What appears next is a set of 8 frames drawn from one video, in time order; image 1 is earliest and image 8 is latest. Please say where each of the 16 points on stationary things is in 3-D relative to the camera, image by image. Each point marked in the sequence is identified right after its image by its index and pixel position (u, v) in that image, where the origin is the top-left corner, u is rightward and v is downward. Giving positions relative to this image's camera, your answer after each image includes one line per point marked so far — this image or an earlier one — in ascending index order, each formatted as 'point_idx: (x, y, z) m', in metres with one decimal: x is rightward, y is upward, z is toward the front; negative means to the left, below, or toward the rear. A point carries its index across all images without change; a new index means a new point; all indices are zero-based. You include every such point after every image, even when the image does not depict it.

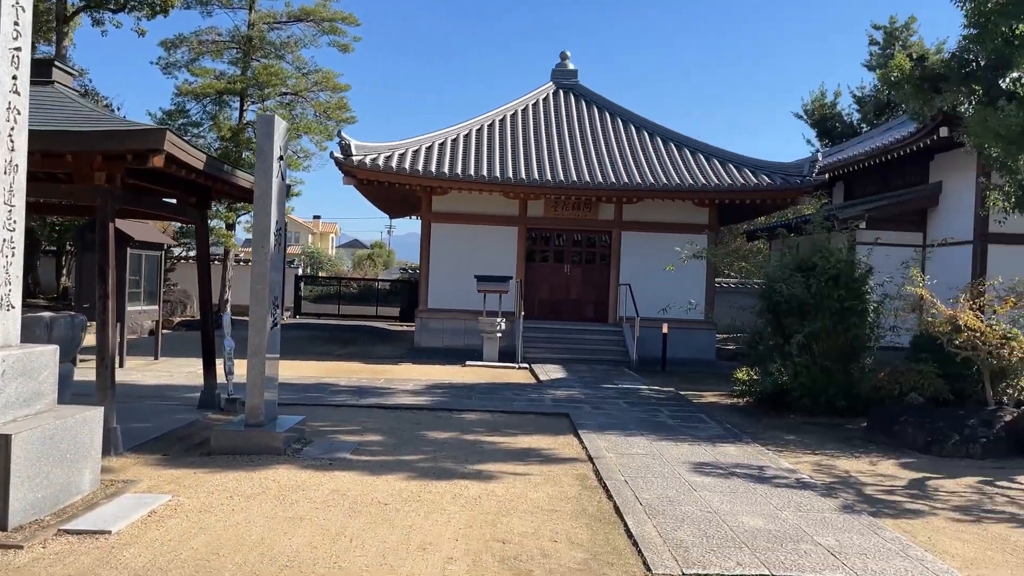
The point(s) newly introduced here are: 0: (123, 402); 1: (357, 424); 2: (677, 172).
0: (-3.4, -1.0, +7.6) m
1: (-1.3, -1.1, +7.0) m
2: (+2.7, +1.9, +14.0) m
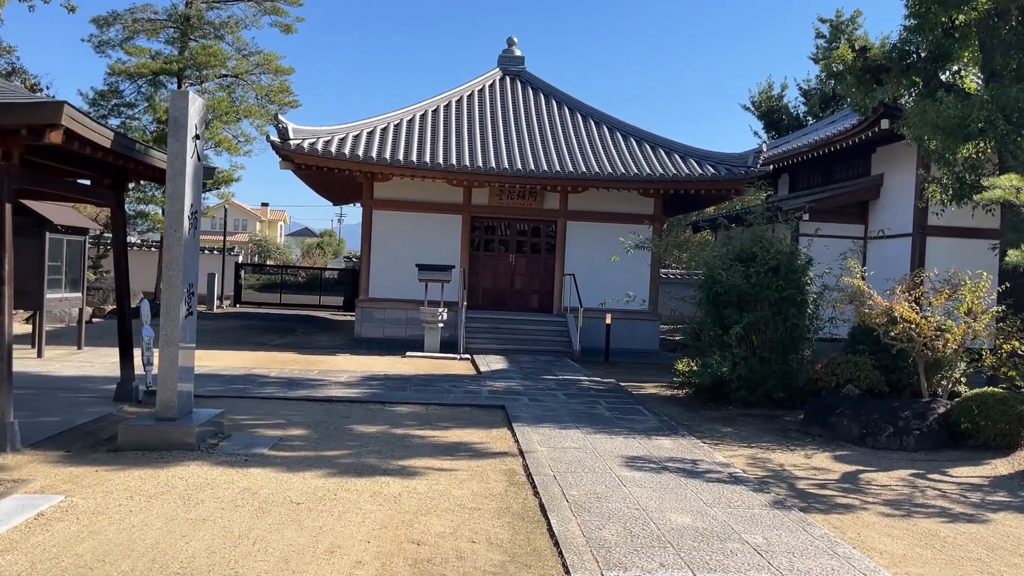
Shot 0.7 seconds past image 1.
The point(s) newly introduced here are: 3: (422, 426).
0: (-4.0, -0.9, +7.2) m
1: (-1.8, -1.0, +6.7) m
2: (+1.8, +2.0, +13.9) m
3: (-0.7, -1.1, +6.8) m
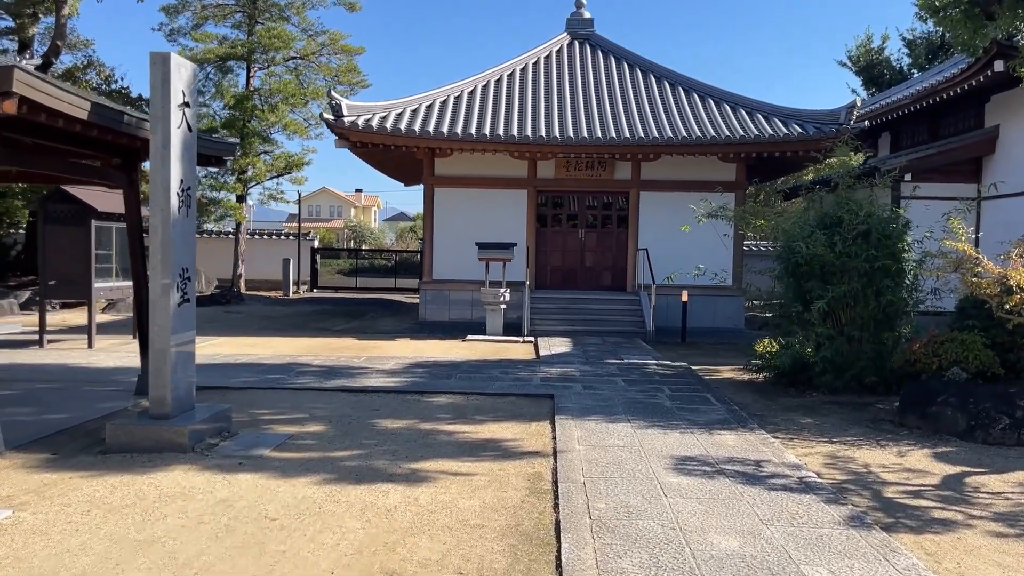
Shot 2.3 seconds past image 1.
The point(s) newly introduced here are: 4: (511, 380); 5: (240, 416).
0: (-3.6, -0.8, +6.9) m
1: (-1.5, -0.9, +6.2) m
2: (+2.8, +2.4, +12.8) m
3: (-0.4, -0.9, +6.1) m
4: (0.0, -0.8, +7.7) m
5: (-1.9, -0.9, +6.0) m
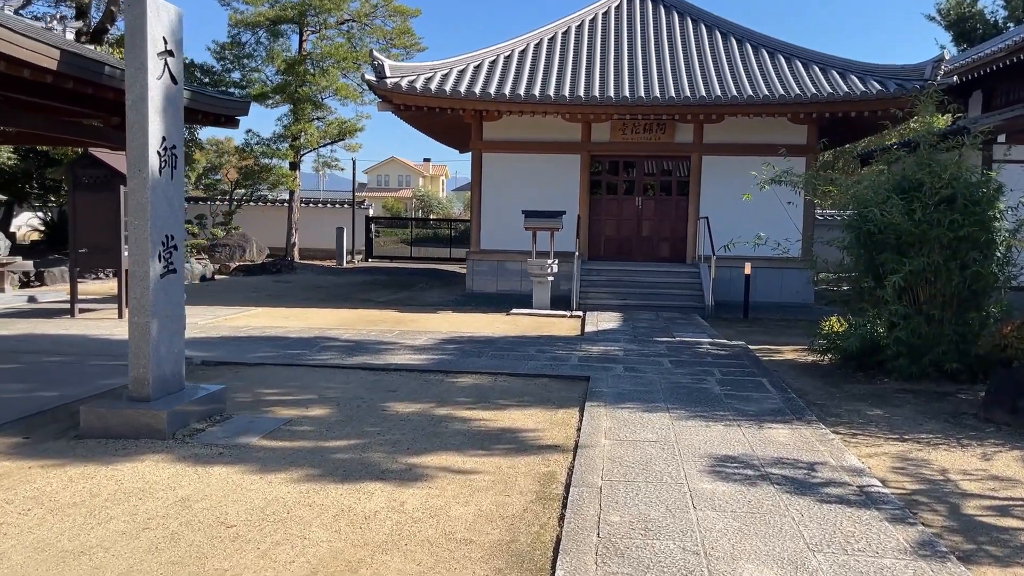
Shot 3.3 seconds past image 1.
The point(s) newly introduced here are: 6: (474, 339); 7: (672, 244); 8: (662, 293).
0: (-3.4, -0.6, +6.5) m
1: (-1.3, -0.7, +5.7) m
2: (+3.5, +2.8, +11.9) m
3: (-0.2, -0.8, +5.5) m
4: (+0.3, -0.6, +7.1) m
5: (-1.7, -0.7, +5.5) m
6: (-0.4, -0.5, +8.0) m
7: (+2.4, +0.6, +12.6) m
8: (+2.0, -0.1, +11.3) m
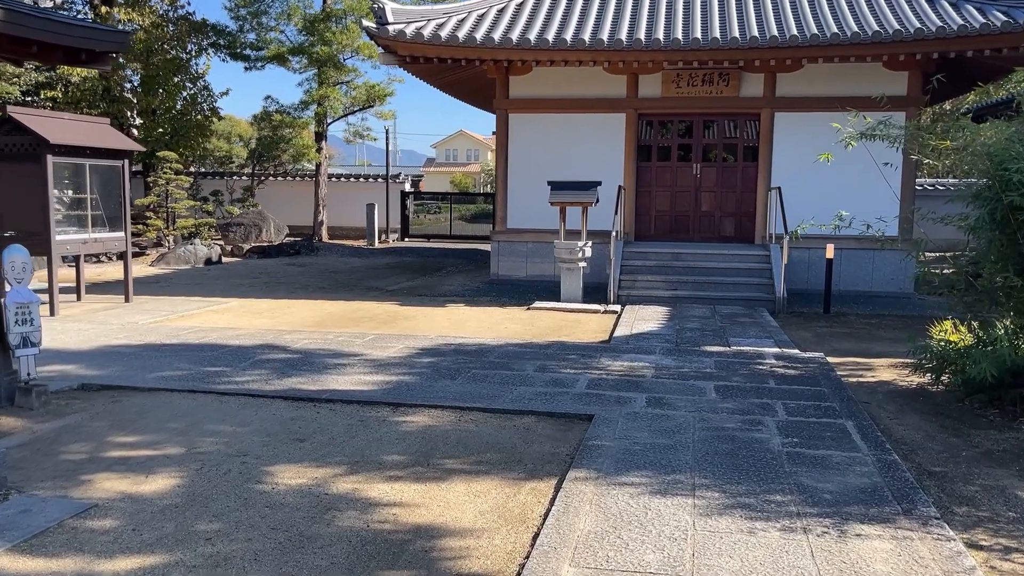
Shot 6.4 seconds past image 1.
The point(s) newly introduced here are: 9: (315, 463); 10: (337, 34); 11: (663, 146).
0: (-3.5, -0.6, +5.0) m
1: (-1.5, -0.7, +4.0) m
2: (+3.9, +3.0, +9.6) m
3: (-0.5, -0.8, +3.7) m
4: (+0.2, -0.6, +5.2) m
5: (-1.9, -0.7, +3.8) m
6: (-0.4, -0.4, +6.2) m
7: (+2.7, +0.8, +10.5) m
8: (+2.2, +0.1, +9.2) m
9: (-0.9, -0.8, +3.8) m
10: (-3.1, +4.5, +15.3) m
11: (+1.8, +1.7, +10.5) m
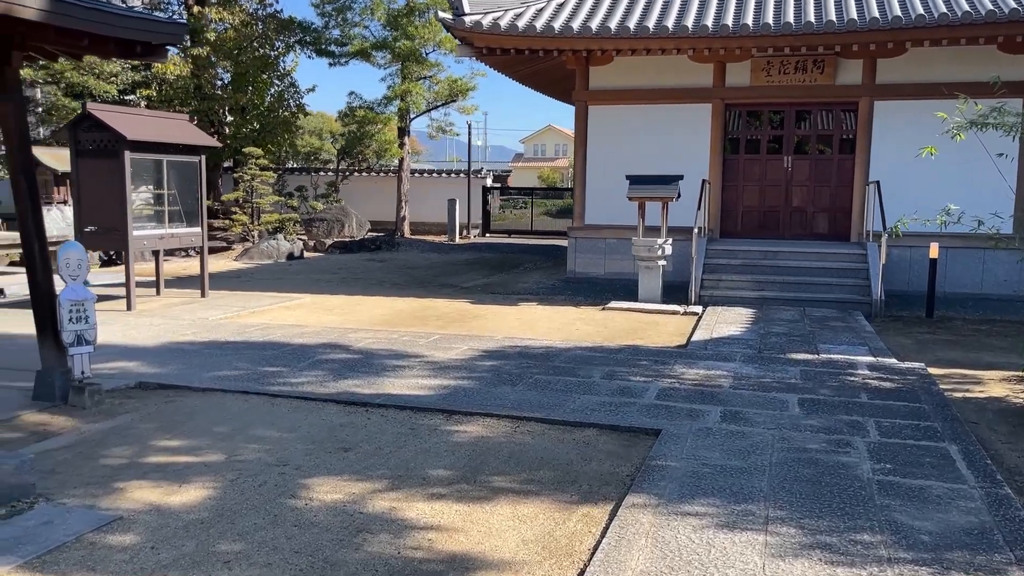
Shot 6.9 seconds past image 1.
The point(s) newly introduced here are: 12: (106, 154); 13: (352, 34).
0: (-3.1, -0.5, +5.0) m
1: (-1.3, -0.7, +3.8) m
2: (+4.7, +3.0, +8.8) m
3: (-0.2, -0.8, +3.4) m
4: (+0.6, -0.6, +4.9) m
5: (-1.7, -0.7, +3.7) m
6: (+0.1, -0.4, +5.9) m
7: (+3.7, +0.8, +9.8) m
8: (+3.0, +0.1, +8.6) m
9: (-0.6, -0.8, +3.6) m
10: (-1.6, +4.6, +15.2) m
11: (+2.8, +1.7, +10.0) m
12: (-3.6, +1.2, +7.6) m
13: (-2.9, +4.6, +15.5) m
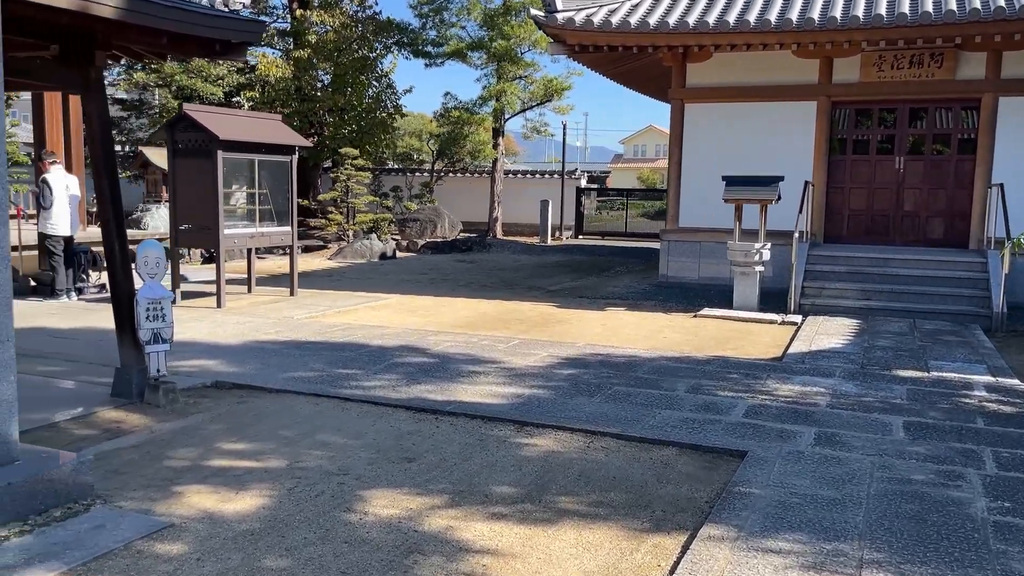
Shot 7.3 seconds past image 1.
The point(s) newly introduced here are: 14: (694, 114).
0: (-2.7, -0.5, +5.1) m
1: (-1.0, -0.7, +3.7) m
2: (+5.6, +2.8, +8.0) m
3: (0.0, -0.8, +3.2) m
4: (+1.0, -0.6, +4.5) m
5: (-1.4, -0.7, +3.7) m
6: (+0.6, -0.5, +5.6) m
7: (+4.6, +0.7, +9.1) m
8: (+3.8, 0.0, +8.0) m
9: (-0.4, -0.8, +3.4) m
10: (+0.1, +4.6, +15.1) m
11: (+3.8, +1.6, +9.4) m
12: (-2.8, +1.2, +7.7) m
13: (-1.1, +4.6, +15.5) m
14: (+2.1, +2.0, +9.7) m
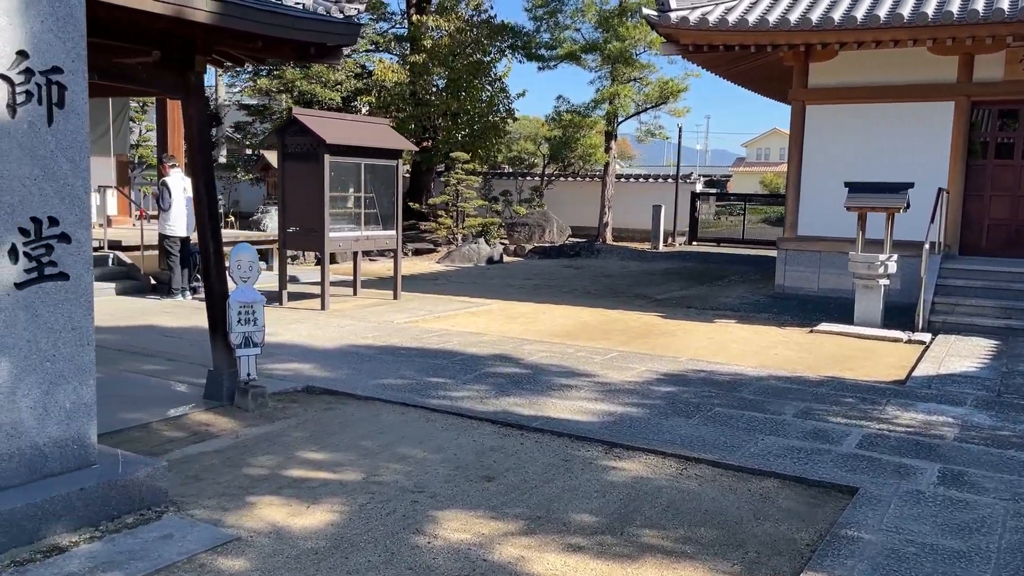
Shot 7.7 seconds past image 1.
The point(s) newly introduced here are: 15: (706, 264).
0: (-2.1, -0.5, +5.2) m
1: (-0.6, -0.8, +3.6) m
2: (+6.5, +2.6, +7.0) m
3: (+0.3, -0.9, +3.0) m
4: (+1.4, -0.7, +4.2) m
5: (-1.1, -0.8, +3.6) m
6: (+1.2, -0.5, +5.3) m
7: (+5.7, +0.5, +8.2) m
8: (+4.7, -0.2, +7.2) m
9: (-0.1, -0.8, +3.2) m
10: (+2.0, +4.4, +14.8) m
11: (+4.9, +1.5, +8.6) m
12: (-1.9, +1.2, +7.9) m
13: (+0.9, +4.5, +15.3) m
14: (+3.2, +1.8, +9.2) m
15: (+3.0, +0.4, +13.4) m
